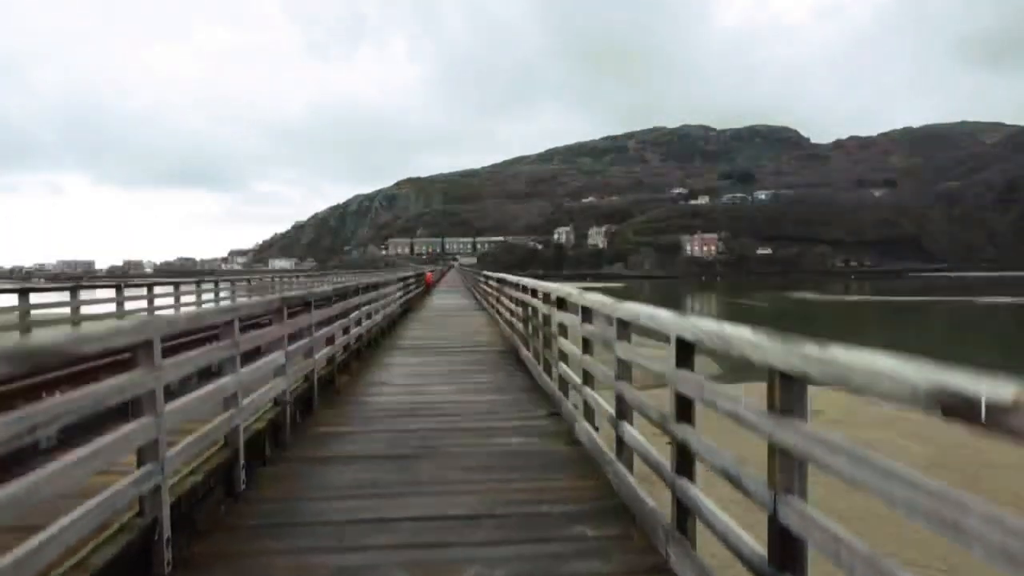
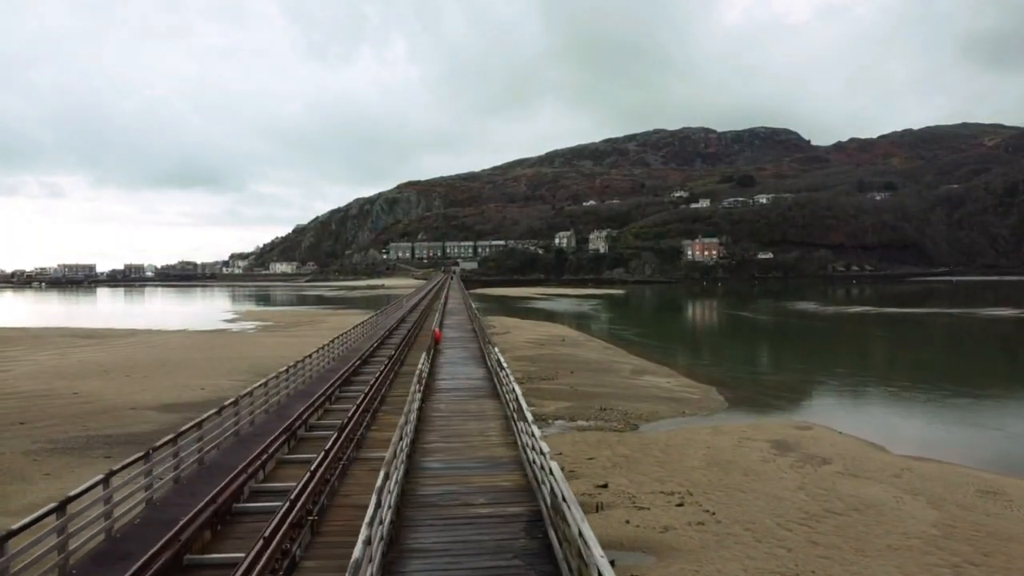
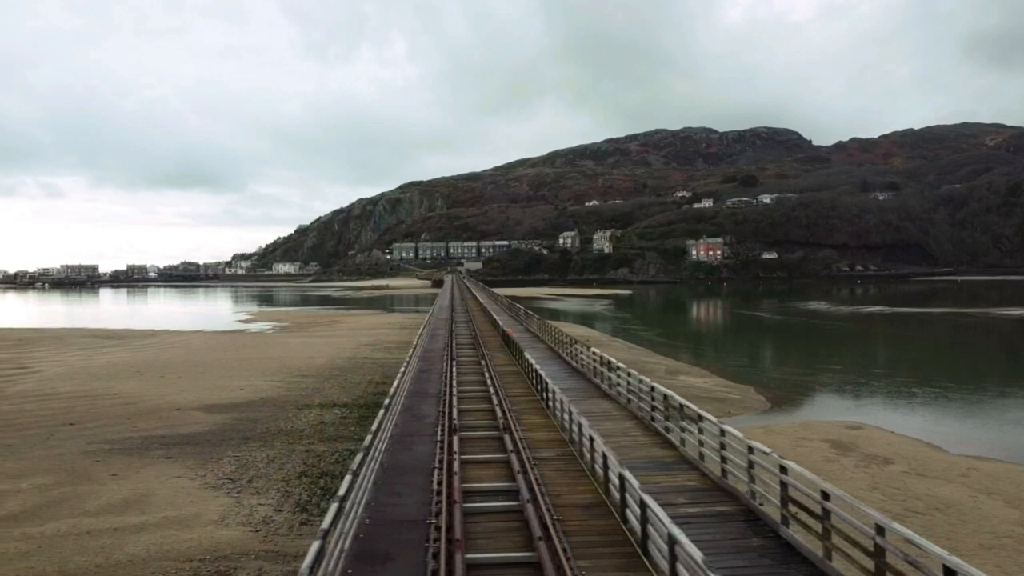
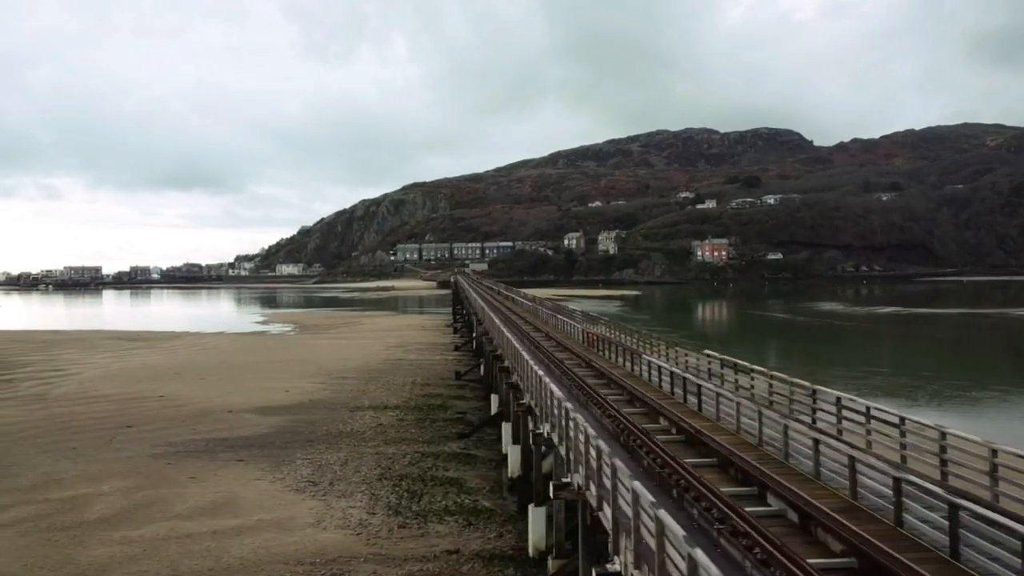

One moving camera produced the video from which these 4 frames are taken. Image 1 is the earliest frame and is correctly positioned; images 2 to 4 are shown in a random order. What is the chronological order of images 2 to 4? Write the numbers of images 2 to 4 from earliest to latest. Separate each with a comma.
2, 3, 4
